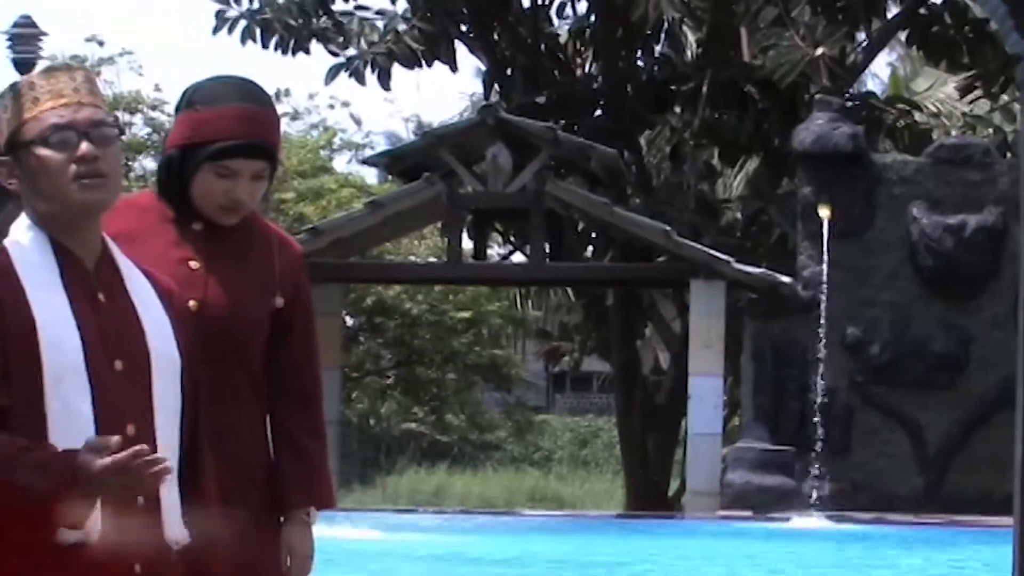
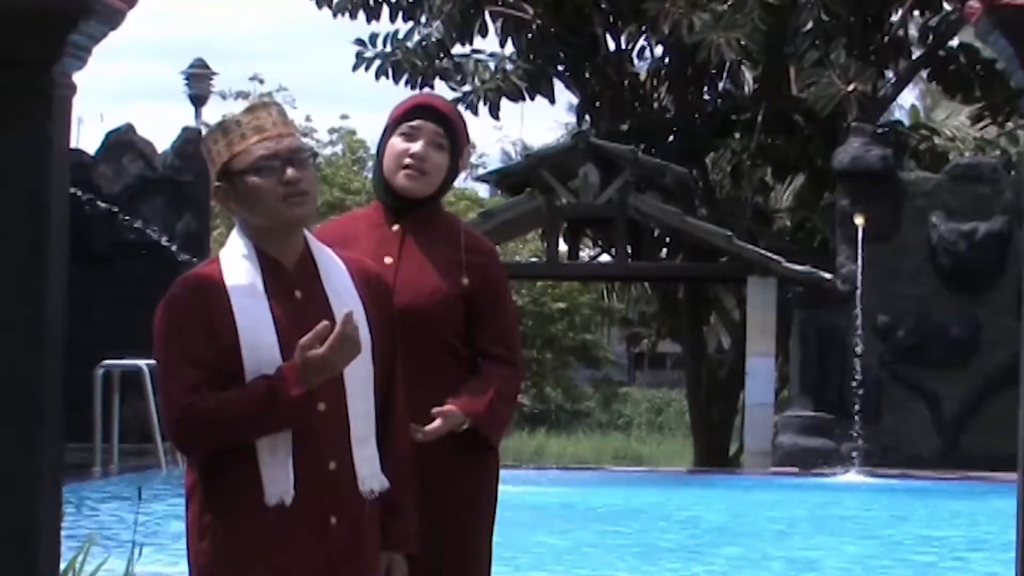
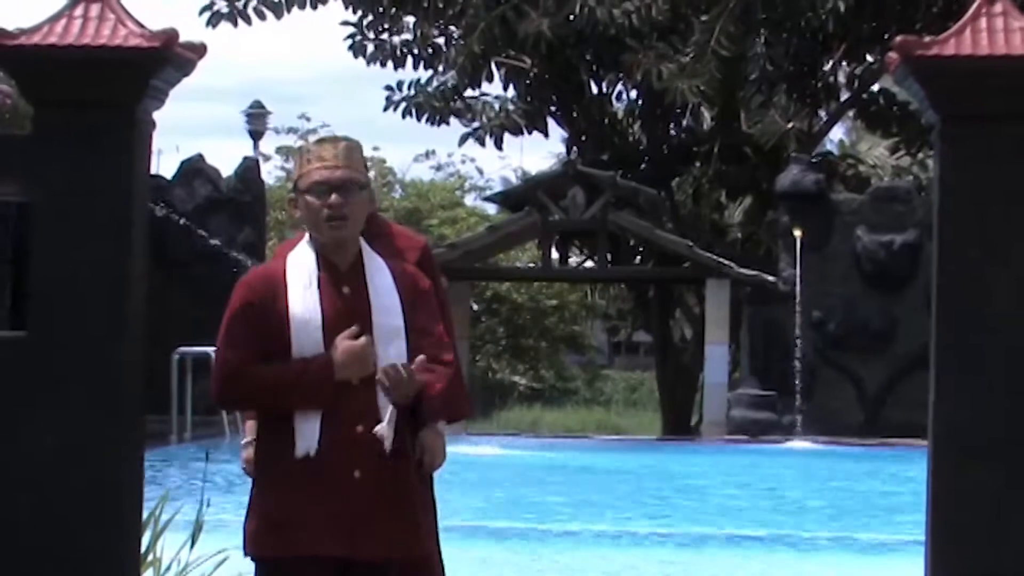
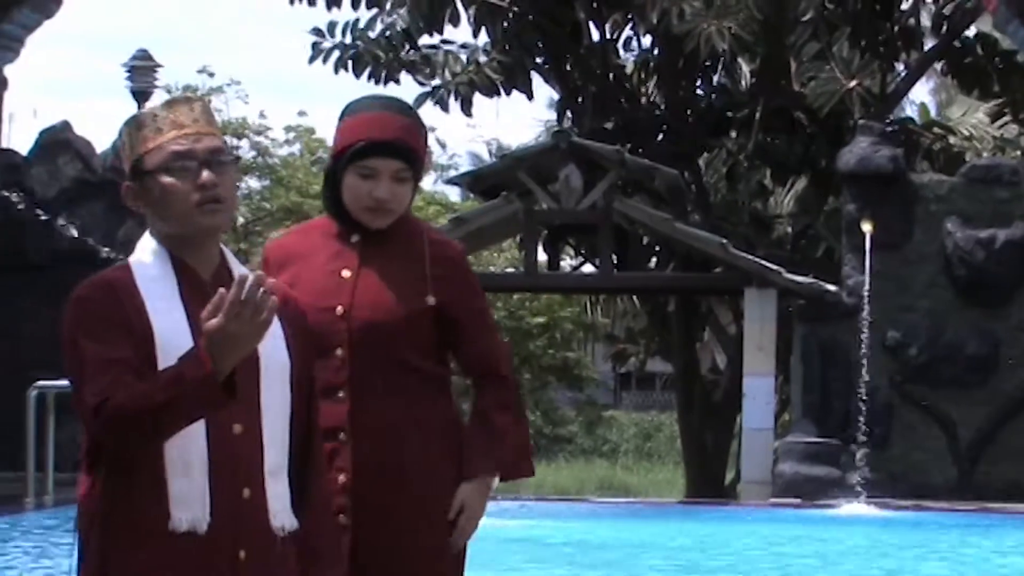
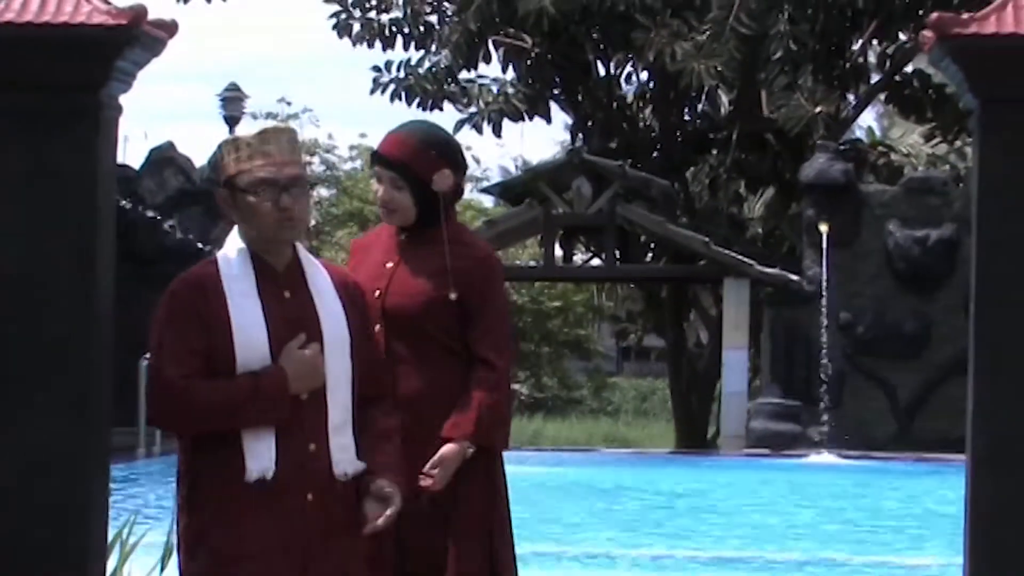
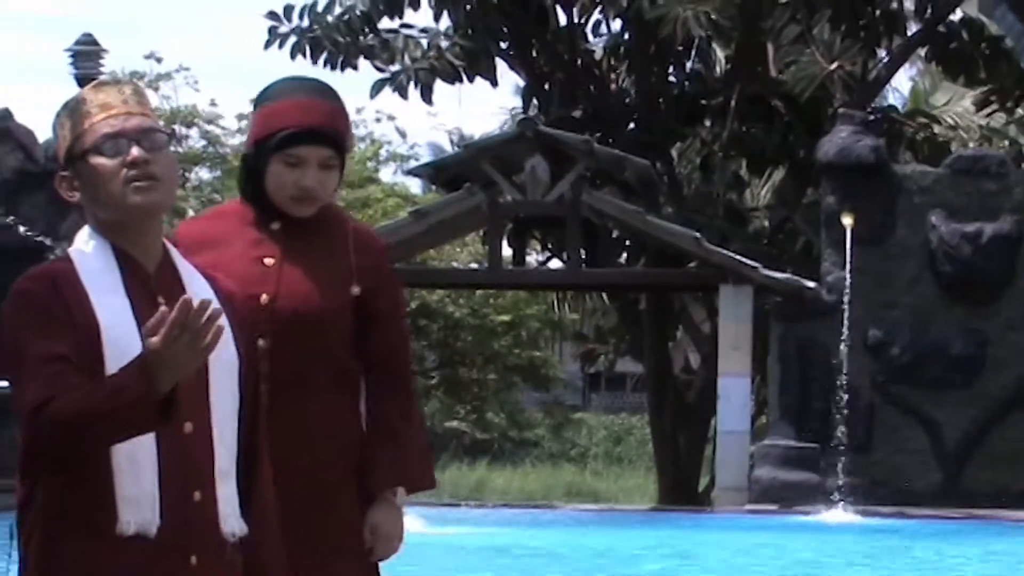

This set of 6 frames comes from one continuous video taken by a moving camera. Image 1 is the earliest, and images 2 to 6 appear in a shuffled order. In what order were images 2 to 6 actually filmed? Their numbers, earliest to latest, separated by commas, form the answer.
6, 4, 2, 5, 3
